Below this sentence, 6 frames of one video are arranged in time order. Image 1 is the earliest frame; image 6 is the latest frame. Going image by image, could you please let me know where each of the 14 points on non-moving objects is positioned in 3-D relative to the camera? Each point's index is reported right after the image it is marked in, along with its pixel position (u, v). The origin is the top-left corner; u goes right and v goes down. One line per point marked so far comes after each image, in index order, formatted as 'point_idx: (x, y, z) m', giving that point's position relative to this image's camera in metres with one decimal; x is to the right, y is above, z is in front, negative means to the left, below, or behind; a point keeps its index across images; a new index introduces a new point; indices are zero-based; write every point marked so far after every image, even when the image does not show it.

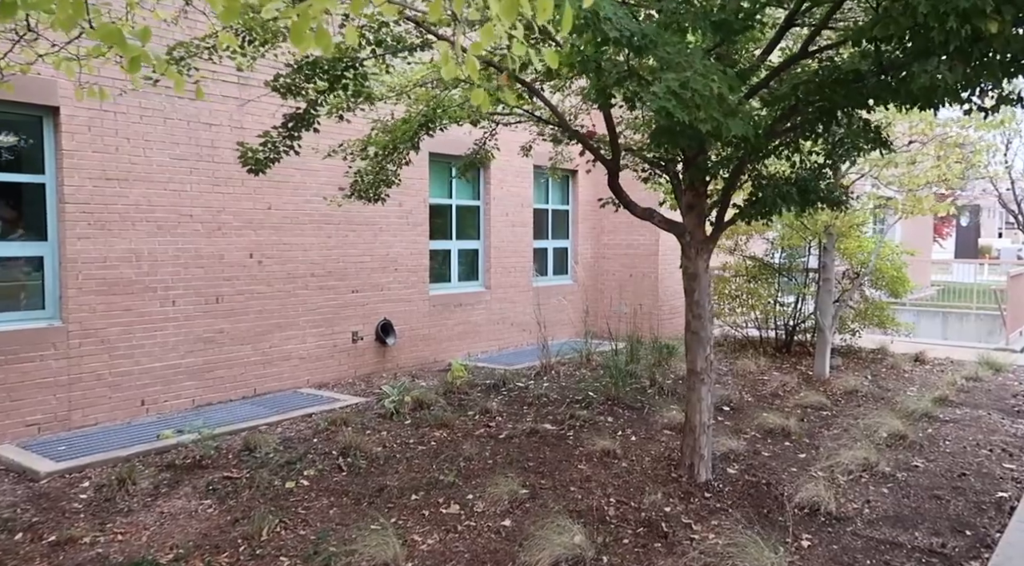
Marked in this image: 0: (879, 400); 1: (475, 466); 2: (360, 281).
0: (+3.2, -1.0, +7.1) m
1: (-0.2, -1.1, +4.9) m
2: (-1.5, 0.0, +8.1) m
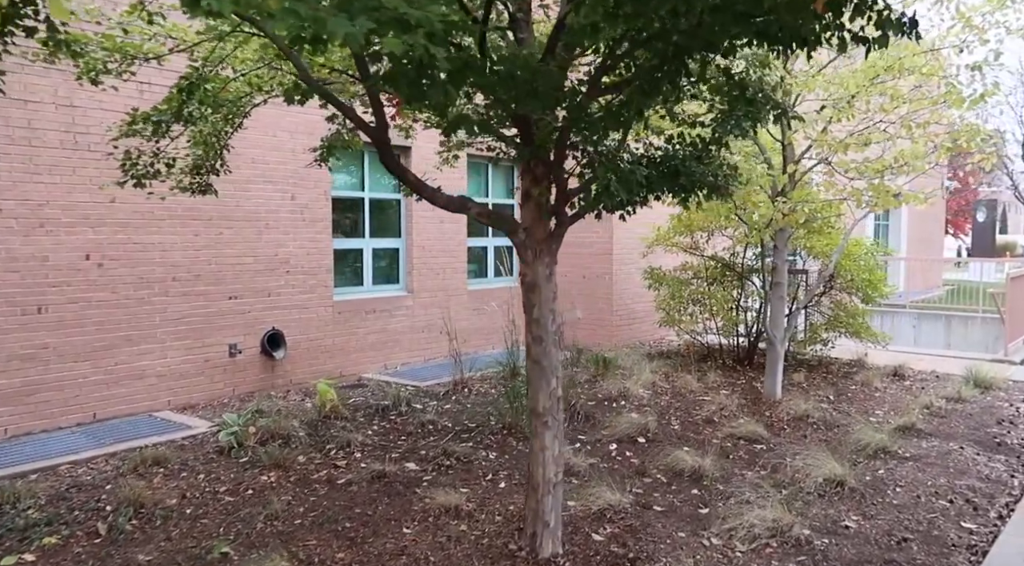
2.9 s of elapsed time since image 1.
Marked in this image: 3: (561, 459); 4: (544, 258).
0: (+2.4, -1.1, +5.9) m
1: (-1.2, -1.2, +3.9) m
2: (-2.4, 0.0, +7.0) m
3: (+0.2, -0.8, +3.5) m
4: (+0.1, +0.1, +3.4) m
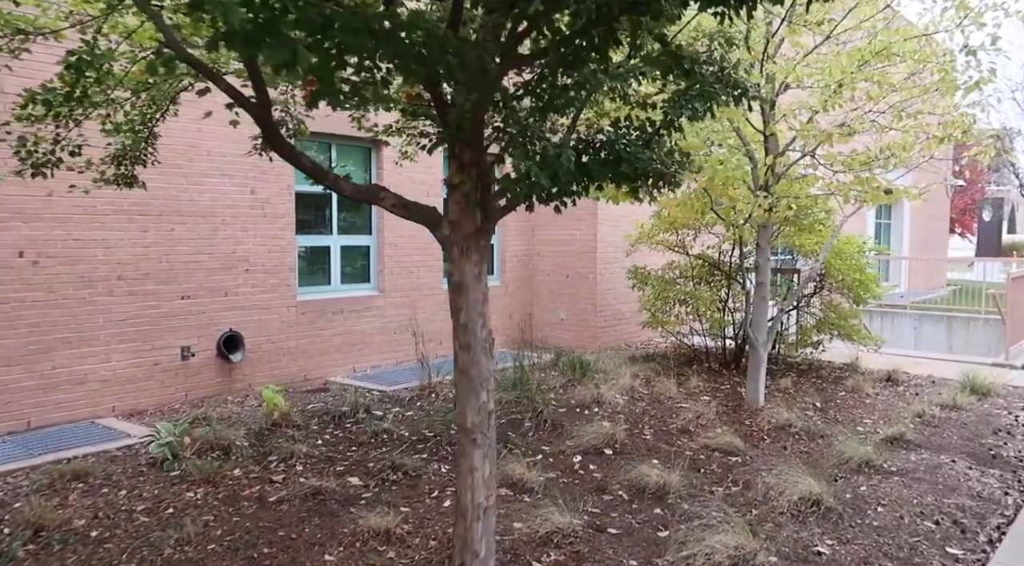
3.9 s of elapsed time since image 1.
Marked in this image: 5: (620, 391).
0: (+2.1, -1.1, +5.5) m
1: (-1.5, -1.2, +3.5) m
2: (-2.7, 0.0, +6.7) m
3: (-0.1, -0.8, +3.2) m
4: (-0.2, +0.1, +3.0) m
5: (+0.9, -0.9, +7.0) m
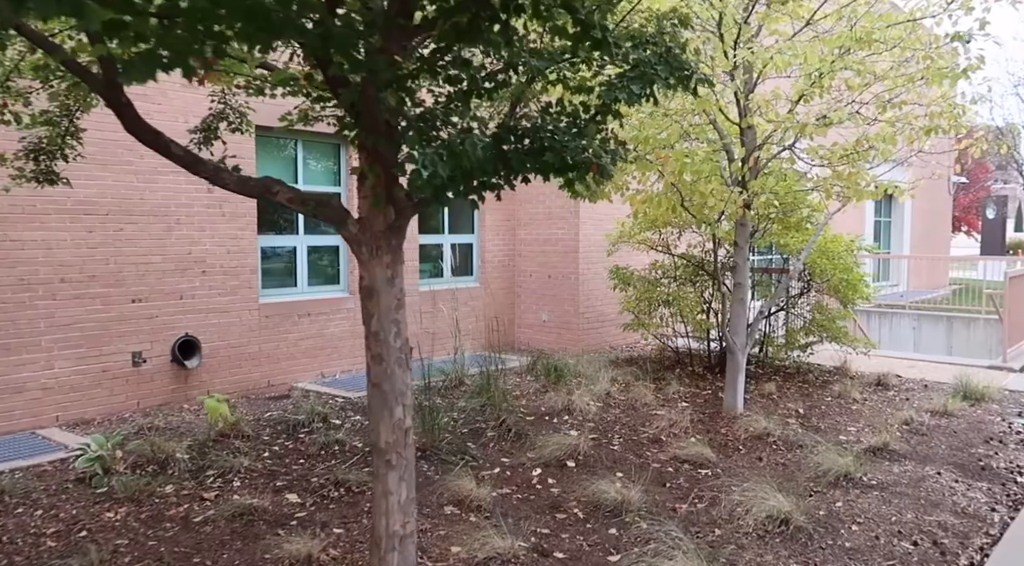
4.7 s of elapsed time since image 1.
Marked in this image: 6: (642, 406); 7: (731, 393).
0: (+1.8, -1.1, +5.2) m
1: (-1.7, -1.2, +3.2) m
2: (-2.9, 0.0, +6.4) m
3: (-0.4, -0.8, +2.8) m
4: (-0.4, +0.1, +2.7) m
5: (+0.7, -1.0, +6.7) m
6: (+1.1, -1.0, +6.4) m
7: (+1.7, -0.8, +6.1) m
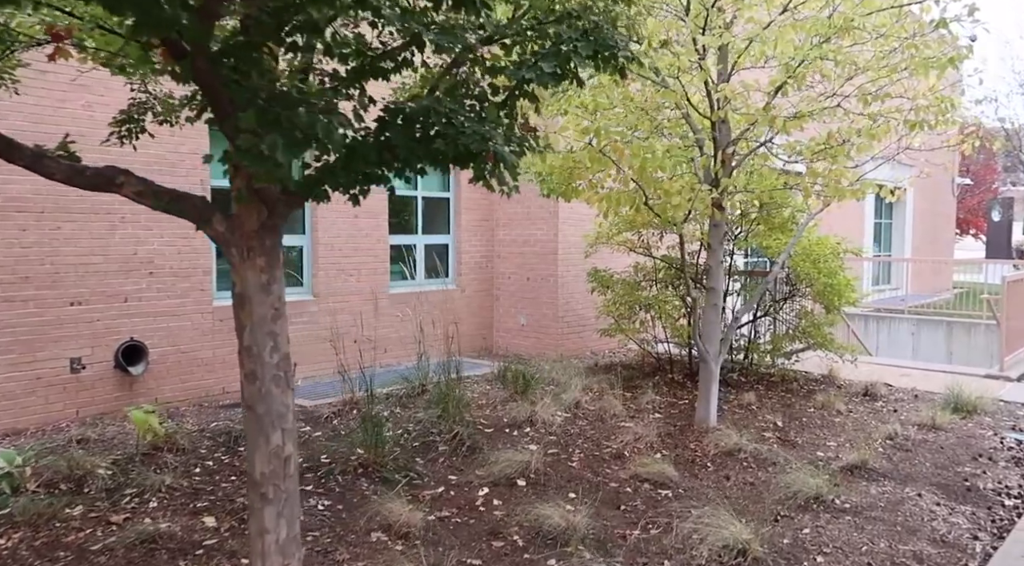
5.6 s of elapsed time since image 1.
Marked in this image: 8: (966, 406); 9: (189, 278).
0: (+1.5, -1.1, +4.8) m
1: (-2.0, -1.2, +2.8) m
2: (-3.2, -0.1, +6.0) m
3: (-0.7, -0.8, +2.5) m
4: (-0.8, +0.1, +2.4) m
5: (+0.4, -1.0, +6.3) m
6: (+0.8, -1.0, +6.1) m
7: (+1.4, -0.9, +5.8) m
8: (+3.8, -1.0, +6.7) m
9: (-2.7, 0.0, +6.7) m
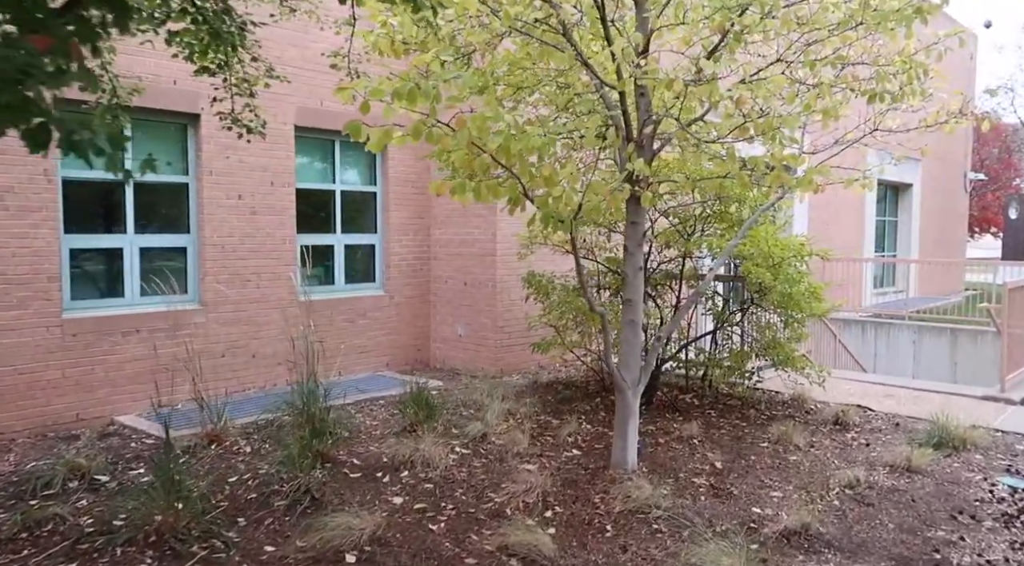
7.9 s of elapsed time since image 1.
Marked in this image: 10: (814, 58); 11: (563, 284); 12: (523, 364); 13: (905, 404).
0: (+0.7, -1.2, +3.8) m
1: (-2.8, -1.3, +1.8) m
2: (-4.0, -0.1, +5.0) m
3: (-1.5, -0.9, +1.4) m
4: (-1.6, 0.0, +1.3) m
5: (-0.4, -1.0, +5.2) m
6: (0.0, -1.1, +5.0) m
7: (+0.6, -0.9, +4.7) m
8: (+3.1, -1.1, +5.6) m
9: (-3.4, 0.0, +5.7) m
10: (+1.6, +1.2, +4.3) m
11: (+0.5, 0.0, +7.4) m
12: (+0.1, -0.8, +8.3) m
13: (+3.3, -1.0, +6.9) m
